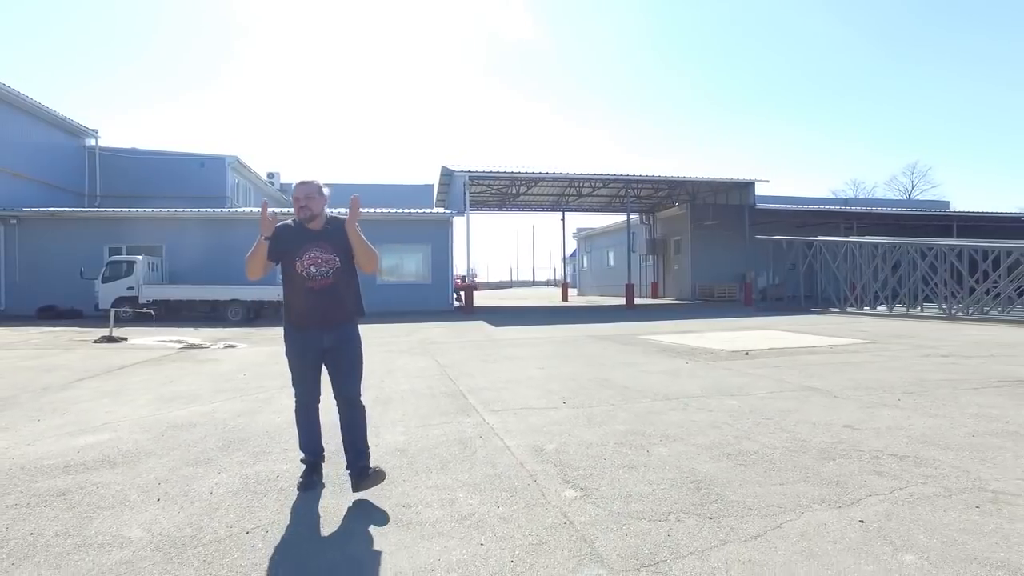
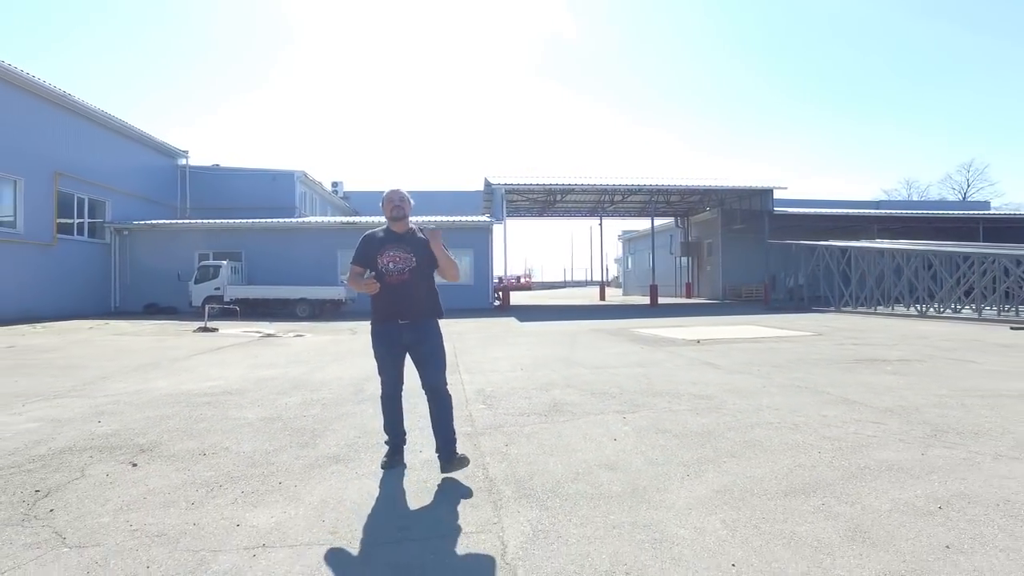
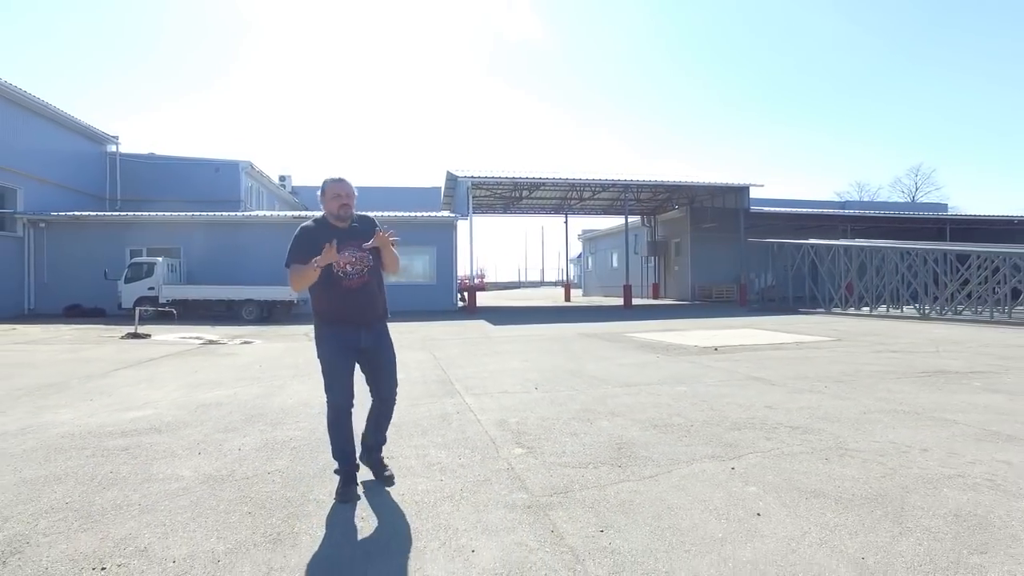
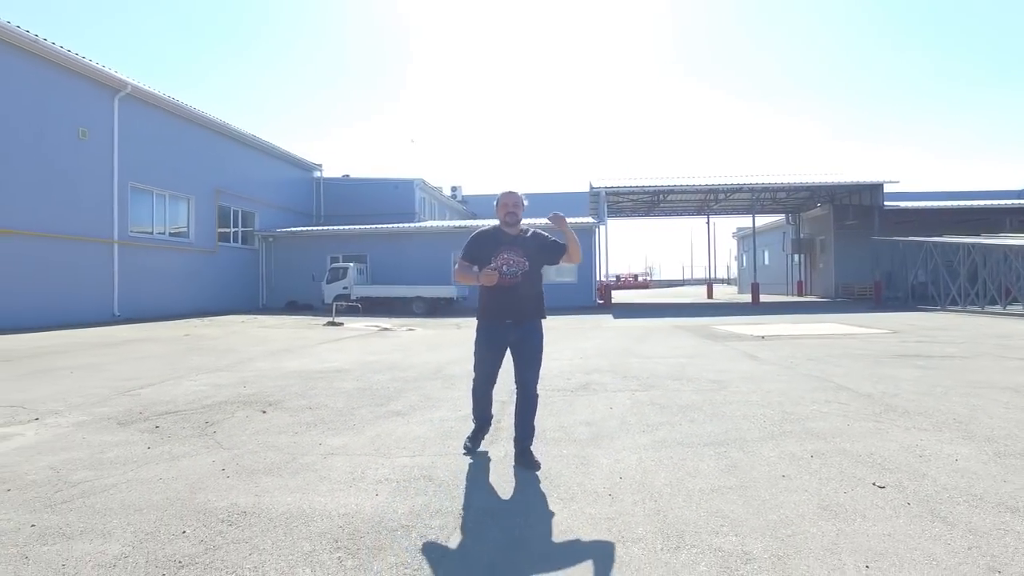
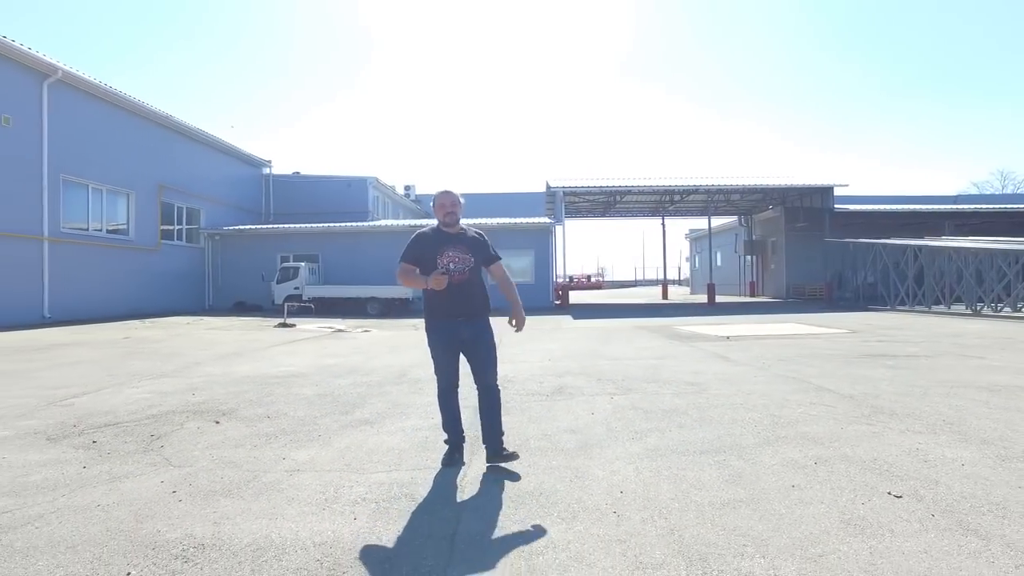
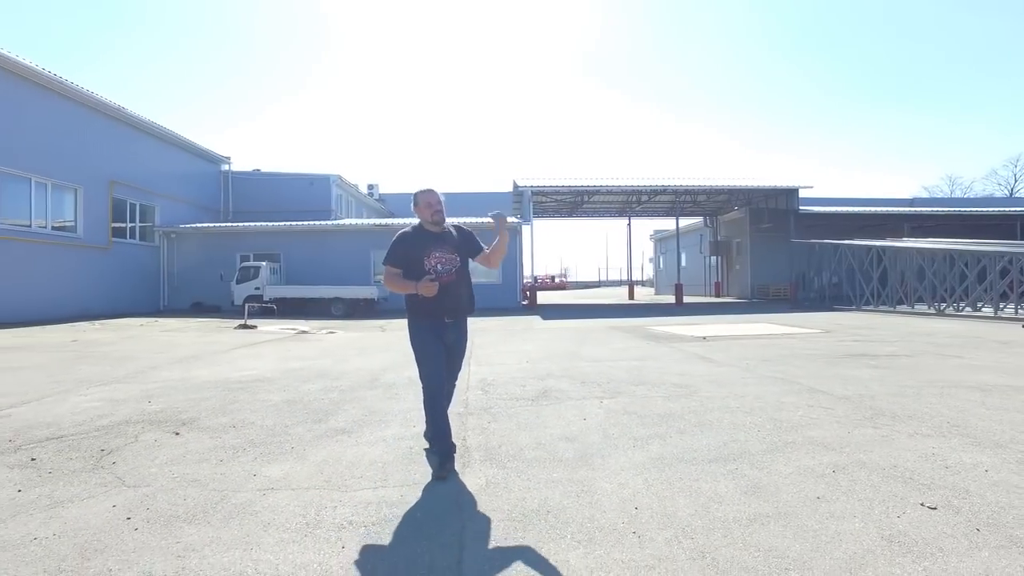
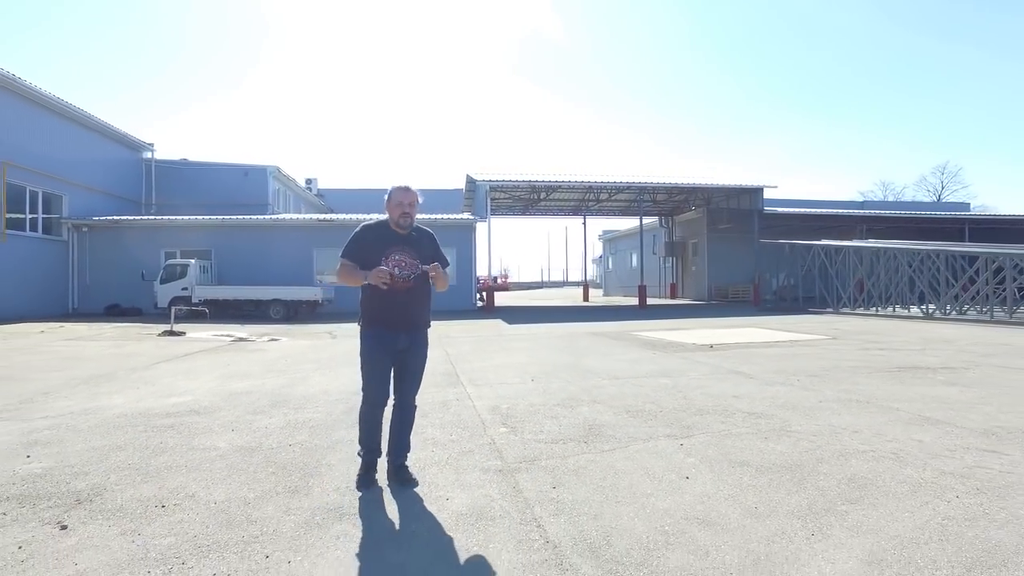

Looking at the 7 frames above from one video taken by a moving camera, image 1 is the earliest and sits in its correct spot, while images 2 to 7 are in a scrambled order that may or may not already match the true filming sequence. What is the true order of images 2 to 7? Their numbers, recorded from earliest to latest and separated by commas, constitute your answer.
3, 7, 2, 6, 5, 4
